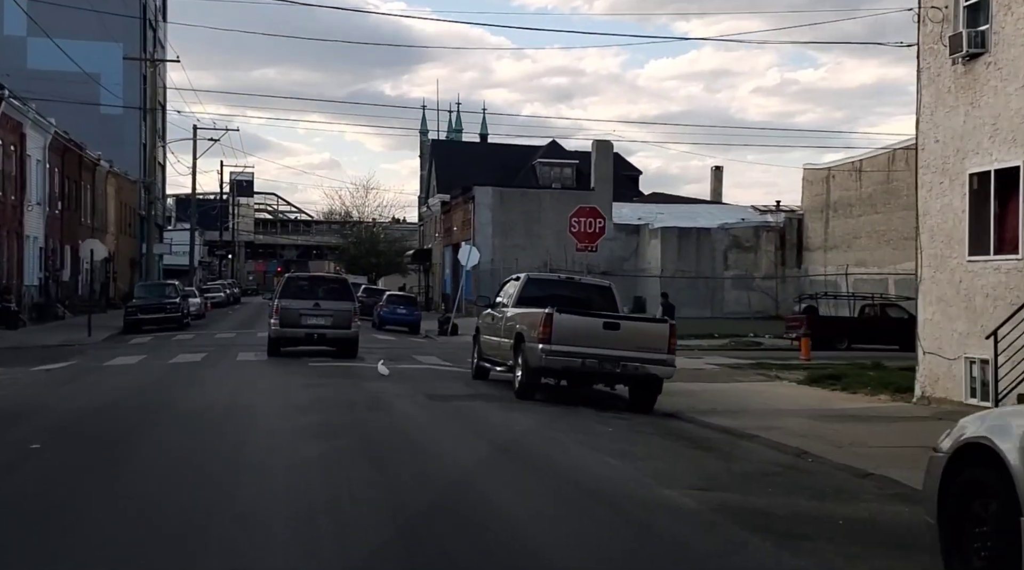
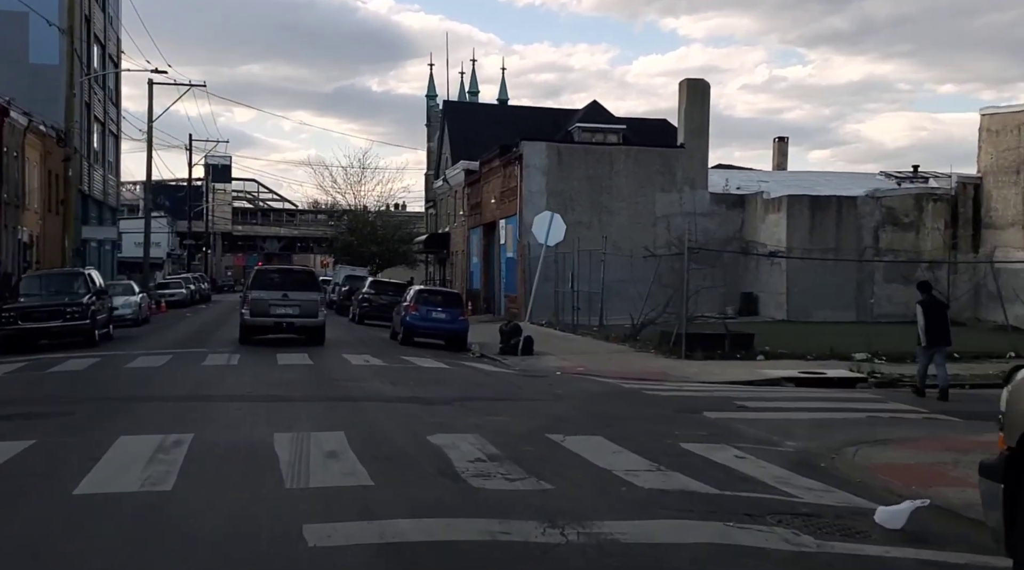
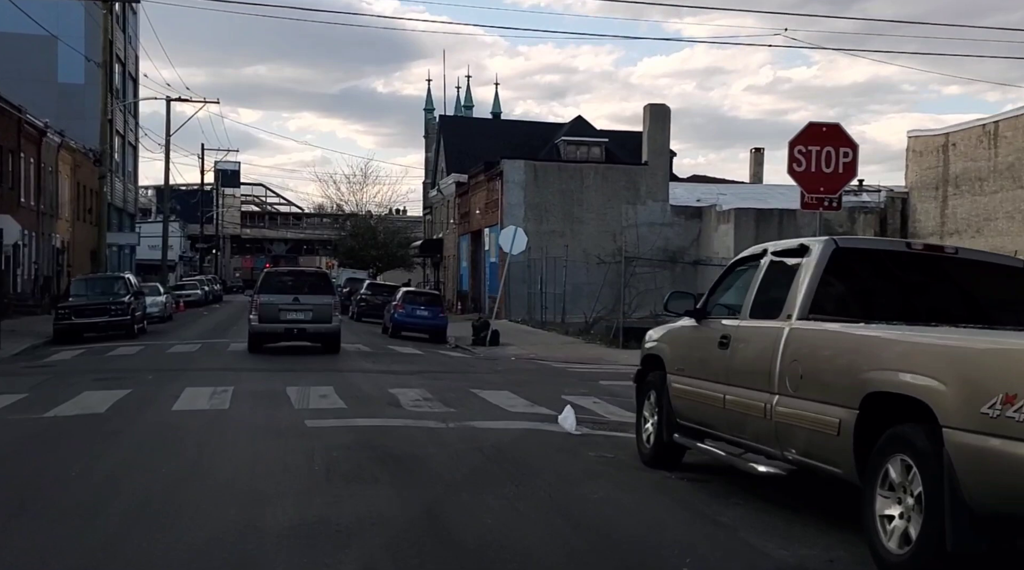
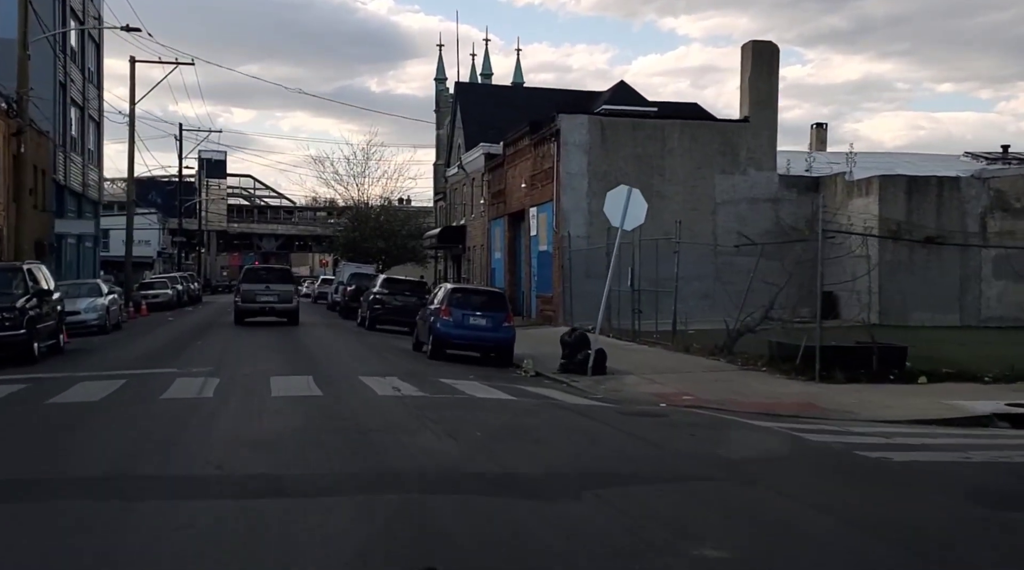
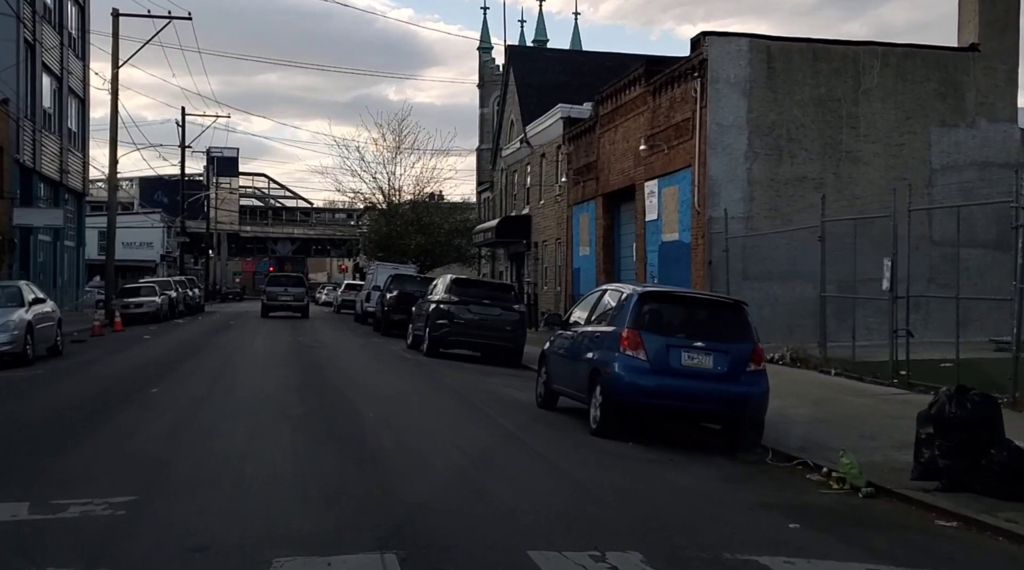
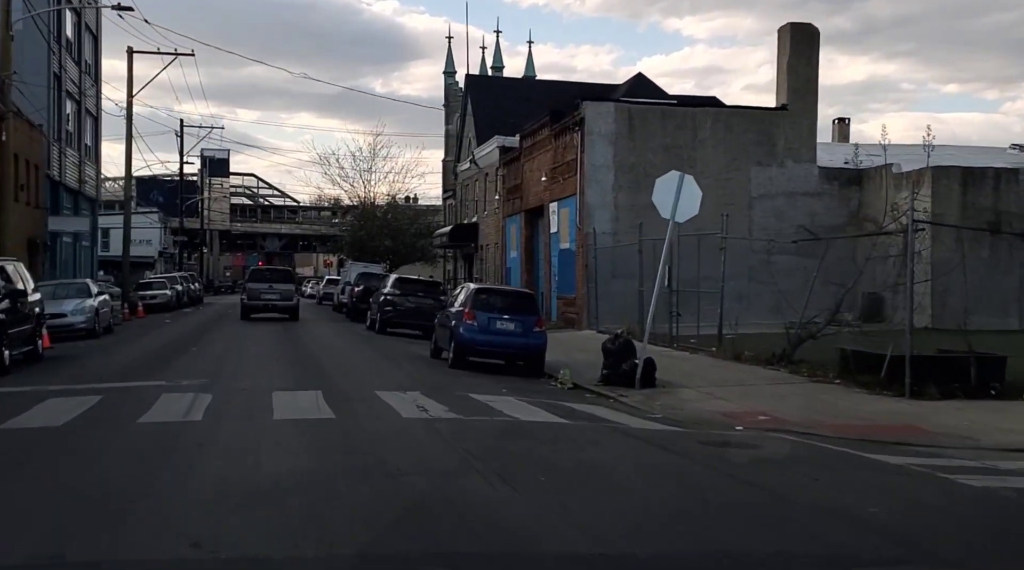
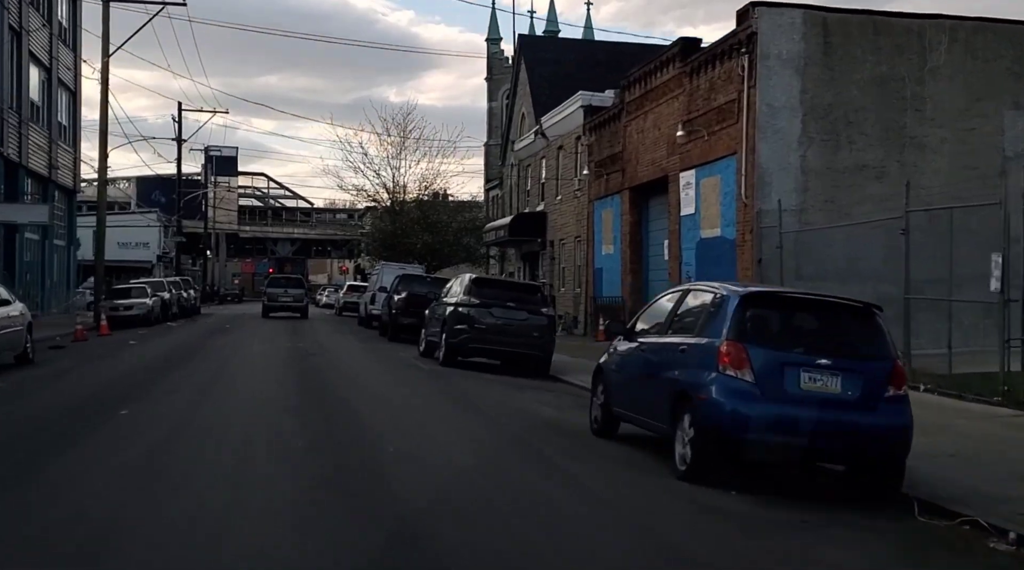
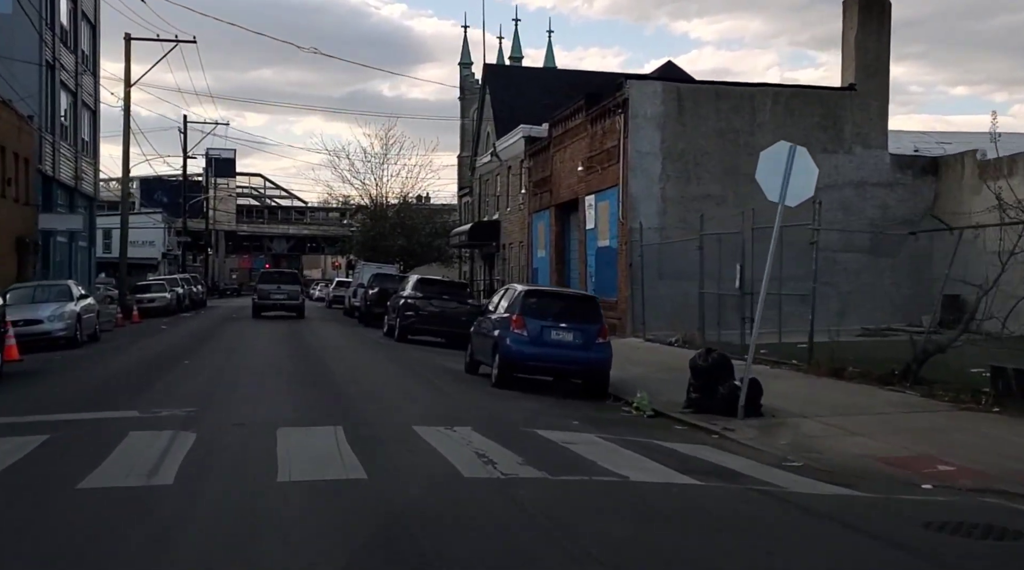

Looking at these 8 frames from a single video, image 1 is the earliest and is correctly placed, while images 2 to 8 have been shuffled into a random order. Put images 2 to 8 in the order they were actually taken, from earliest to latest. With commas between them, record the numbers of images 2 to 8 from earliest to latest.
3, 2, 4, 6, 8, 5, 7
